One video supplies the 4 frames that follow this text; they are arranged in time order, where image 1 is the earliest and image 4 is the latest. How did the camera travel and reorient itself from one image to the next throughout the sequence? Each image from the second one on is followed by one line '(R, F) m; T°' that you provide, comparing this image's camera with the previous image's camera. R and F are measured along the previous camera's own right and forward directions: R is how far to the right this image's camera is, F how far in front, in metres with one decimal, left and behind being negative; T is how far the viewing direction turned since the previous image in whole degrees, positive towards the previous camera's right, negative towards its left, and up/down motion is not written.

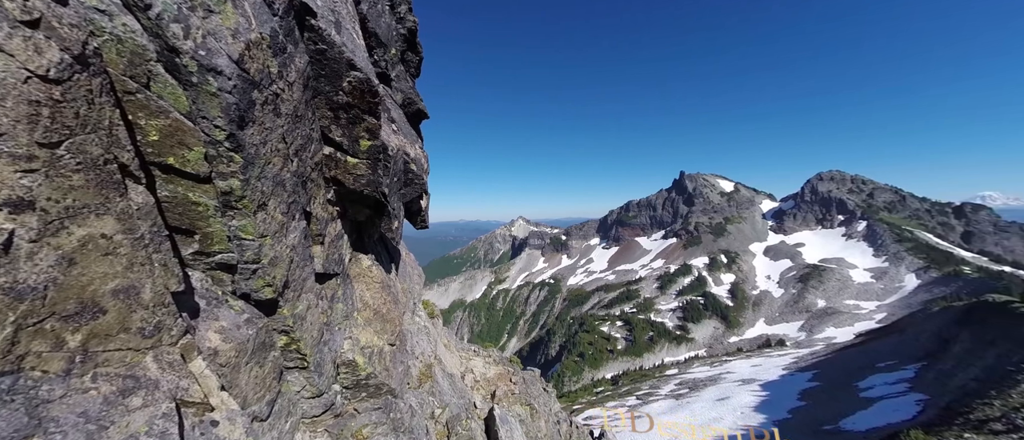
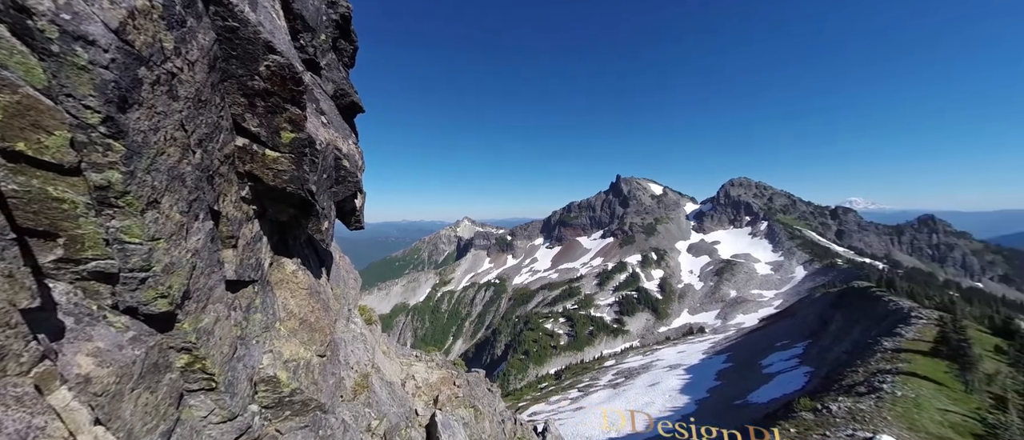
(+0.2, +0.4) m; +9°
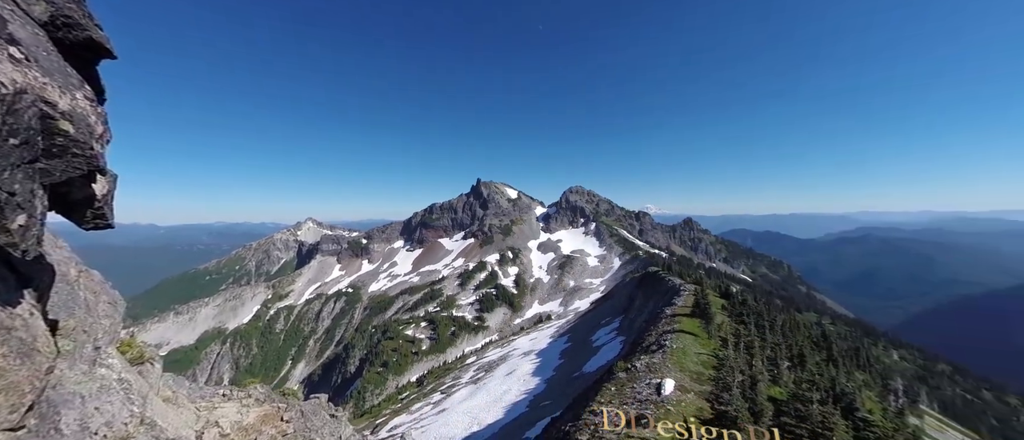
(+0.8, +1.9) m; +21°
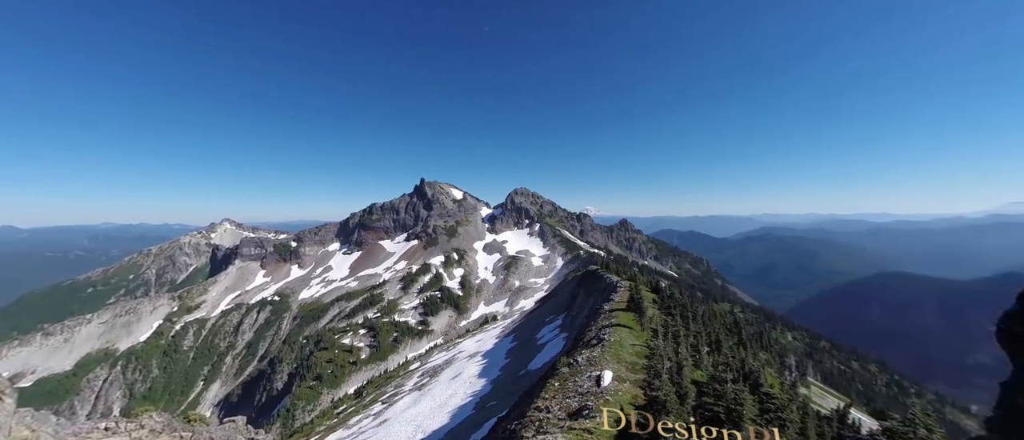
(+0.6, -1.6) m; +8°
